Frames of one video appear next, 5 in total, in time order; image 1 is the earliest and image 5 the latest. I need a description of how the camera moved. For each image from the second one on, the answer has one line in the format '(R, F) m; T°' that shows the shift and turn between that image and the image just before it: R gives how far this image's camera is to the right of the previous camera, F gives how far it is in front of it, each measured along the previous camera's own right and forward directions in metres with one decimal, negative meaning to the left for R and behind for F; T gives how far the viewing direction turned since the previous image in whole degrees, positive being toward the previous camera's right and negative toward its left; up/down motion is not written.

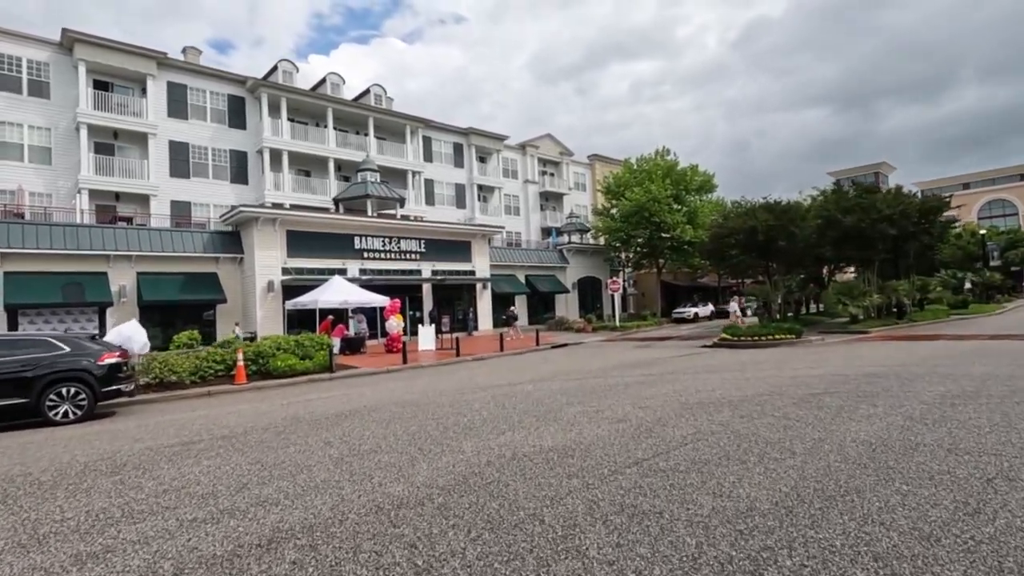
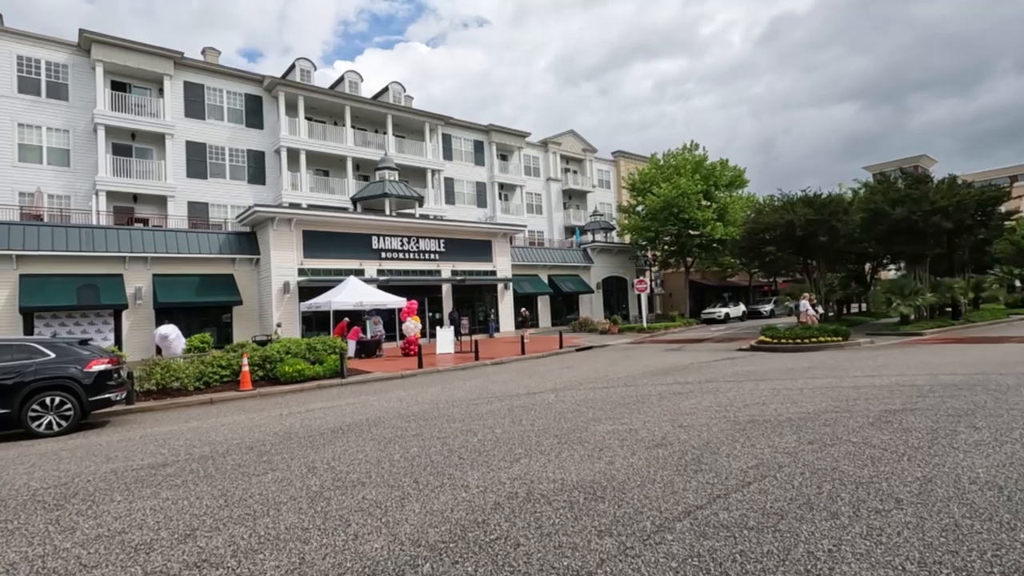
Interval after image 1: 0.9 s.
(+0.1, +1.1) m; -3°
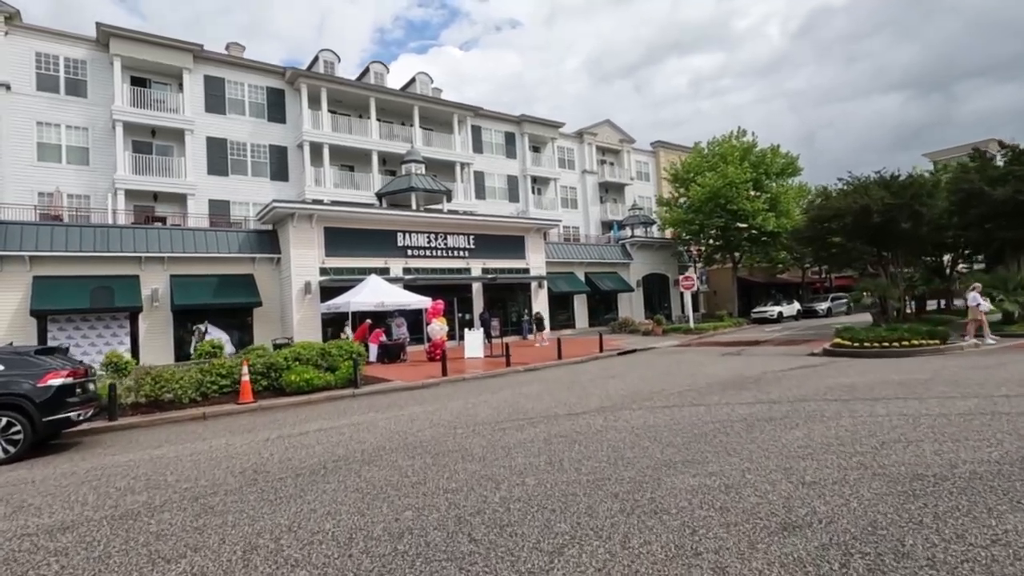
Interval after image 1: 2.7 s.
(0.0, +2.0) m; -4°
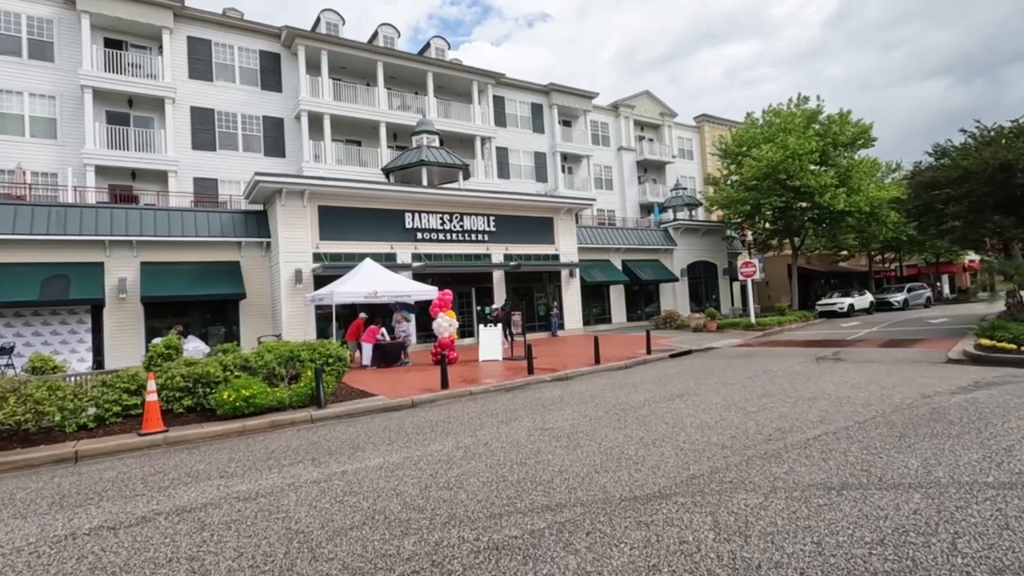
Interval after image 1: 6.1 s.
(+0.2, +3.9) m; -3°
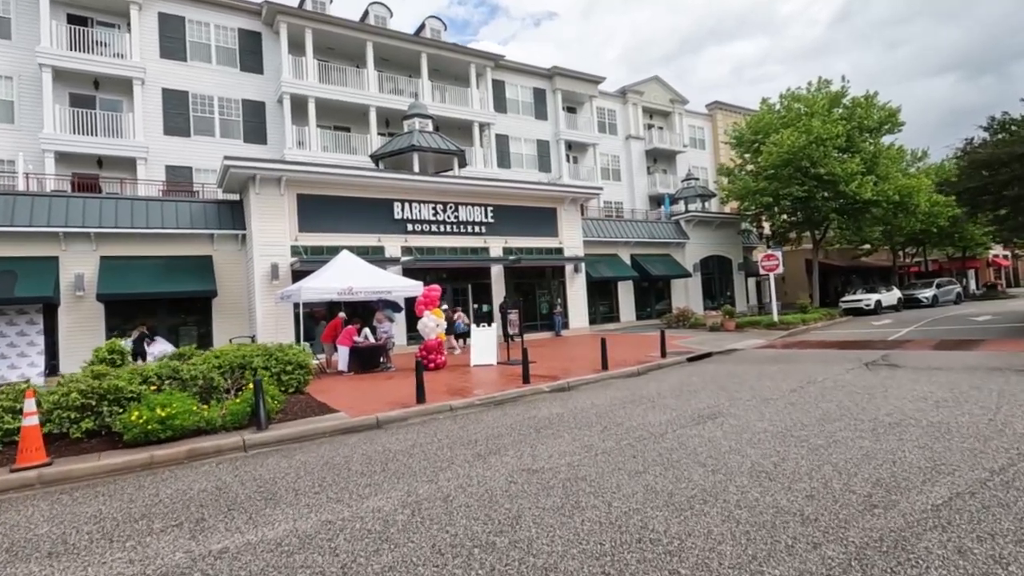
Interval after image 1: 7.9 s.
(+0.3, +1.9) m; -1°
